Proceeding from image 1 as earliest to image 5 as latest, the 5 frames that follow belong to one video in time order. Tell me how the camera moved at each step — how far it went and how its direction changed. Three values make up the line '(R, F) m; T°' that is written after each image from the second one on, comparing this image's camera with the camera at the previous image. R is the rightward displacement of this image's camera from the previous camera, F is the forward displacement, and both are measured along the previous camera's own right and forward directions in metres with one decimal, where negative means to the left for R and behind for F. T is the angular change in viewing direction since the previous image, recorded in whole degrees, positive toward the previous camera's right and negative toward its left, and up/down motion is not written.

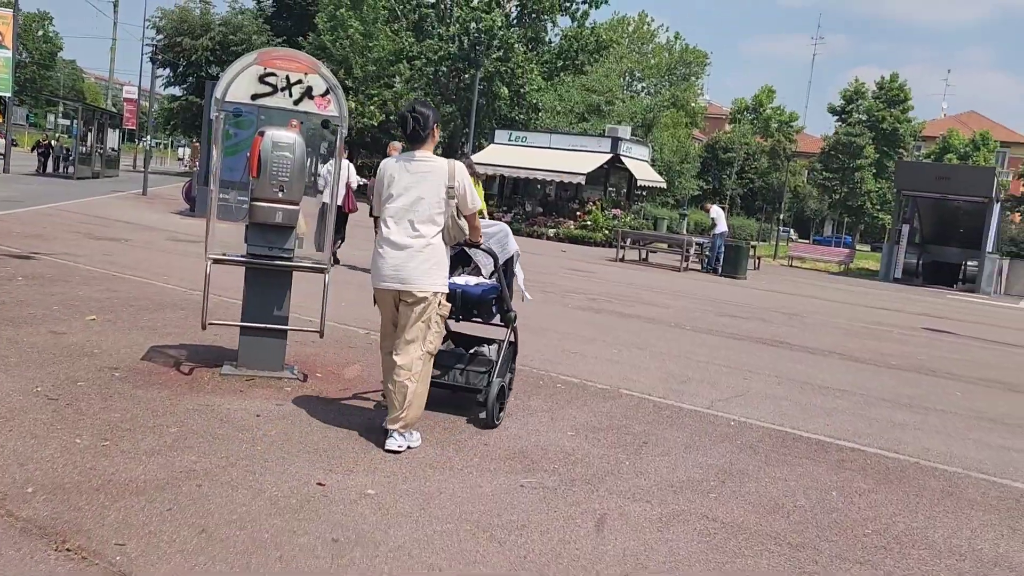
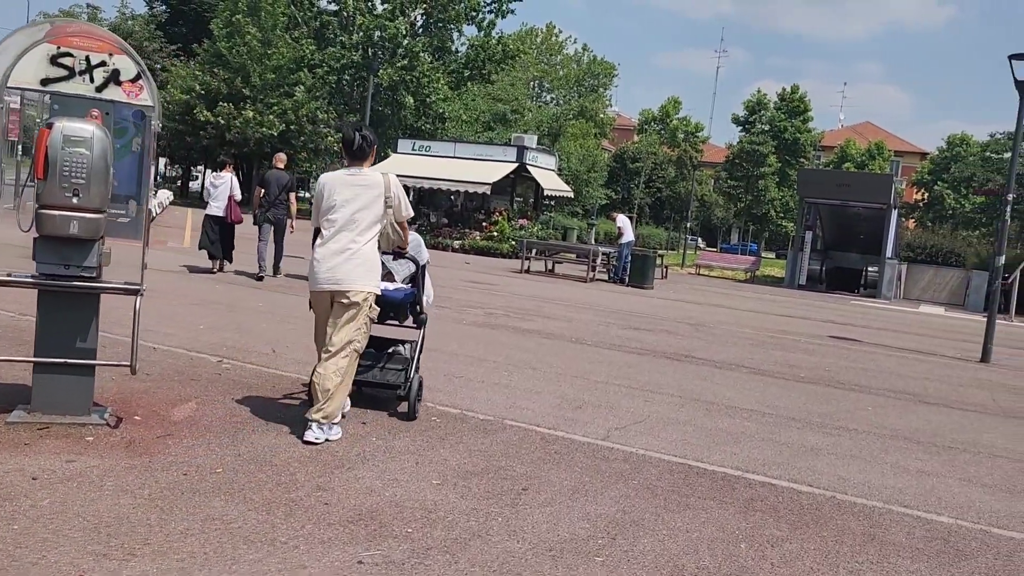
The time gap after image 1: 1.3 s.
(+0.3, +0.9) m; +5°
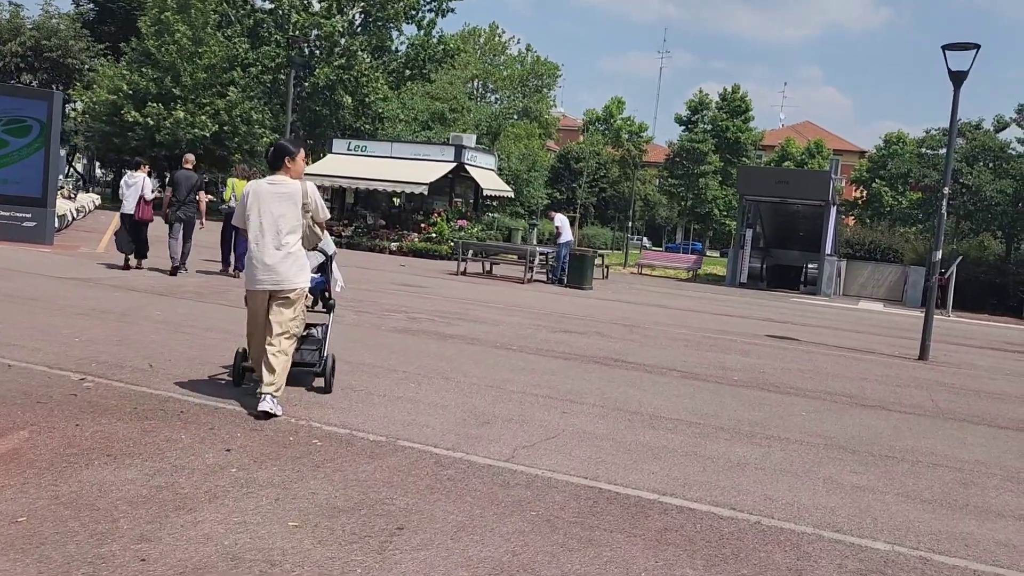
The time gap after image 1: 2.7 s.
(+0.4, +0.7) m; +3°
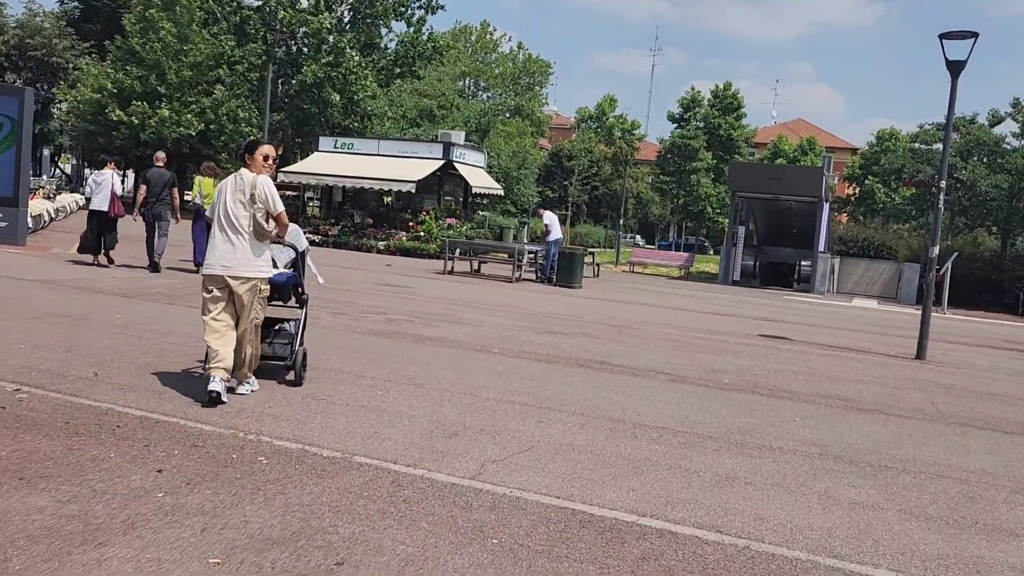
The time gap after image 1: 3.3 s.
(+0.2, +0.5) m; 0°
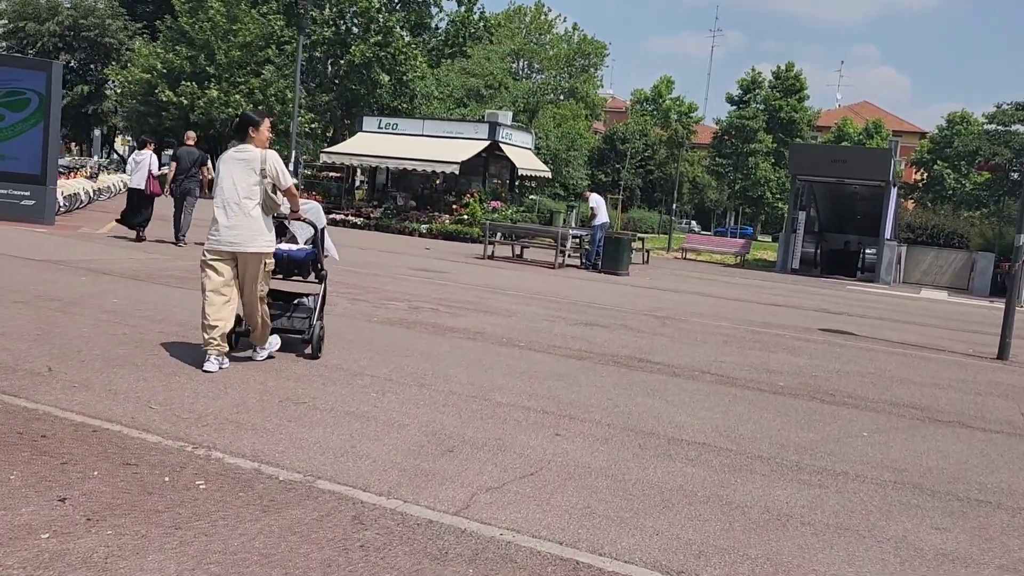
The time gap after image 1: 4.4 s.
(+0.3, +1.0) m; -3°
